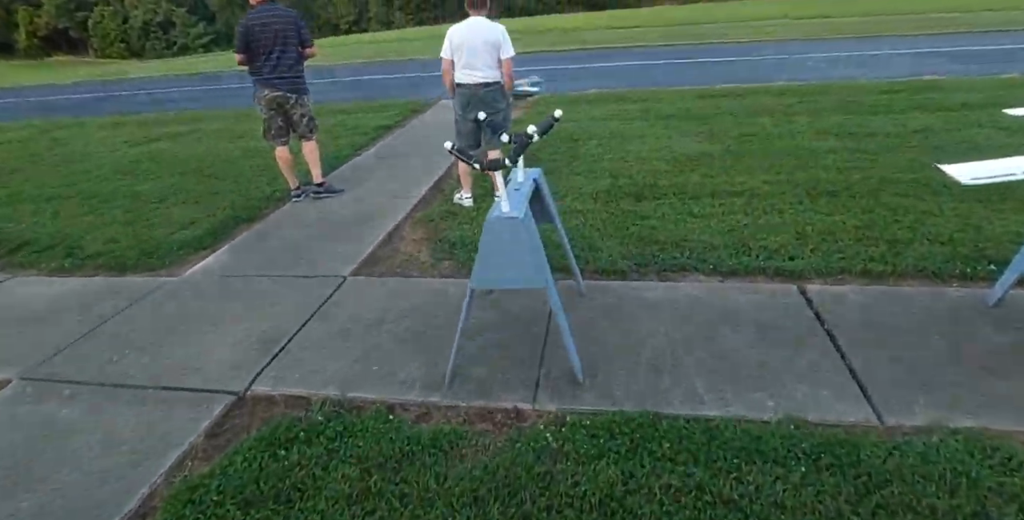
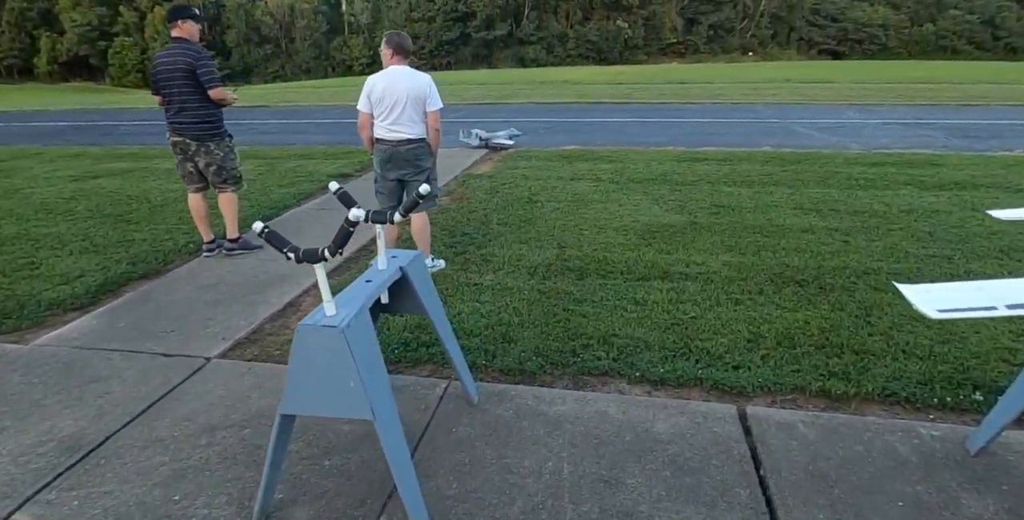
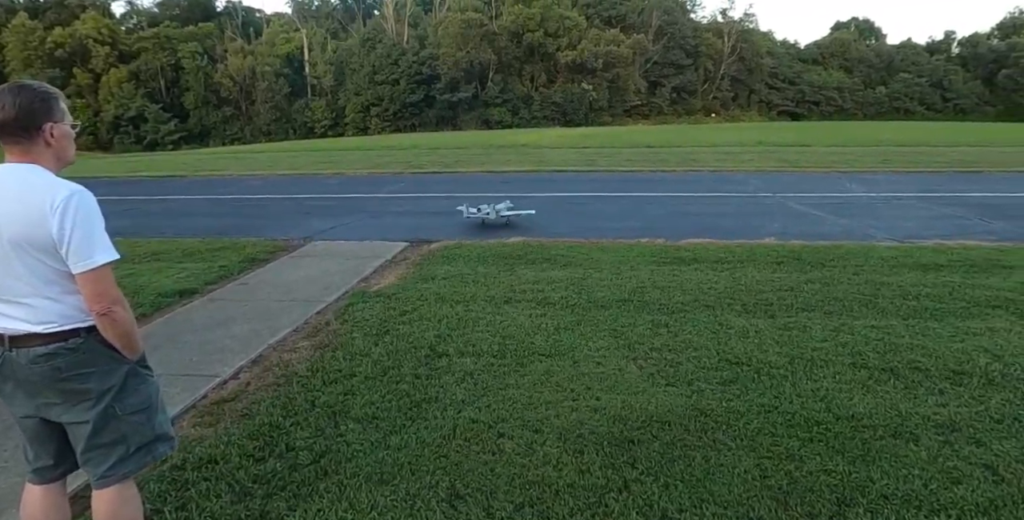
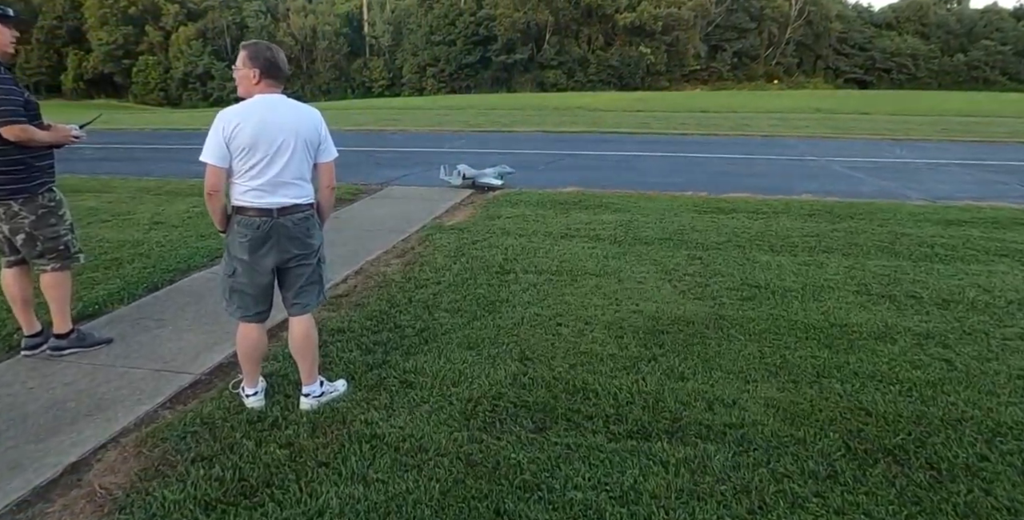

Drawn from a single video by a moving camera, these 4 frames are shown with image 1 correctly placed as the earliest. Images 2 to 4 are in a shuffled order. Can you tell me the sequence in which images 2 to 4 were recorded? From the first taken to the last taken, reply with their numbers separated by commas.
2, 4, 3
